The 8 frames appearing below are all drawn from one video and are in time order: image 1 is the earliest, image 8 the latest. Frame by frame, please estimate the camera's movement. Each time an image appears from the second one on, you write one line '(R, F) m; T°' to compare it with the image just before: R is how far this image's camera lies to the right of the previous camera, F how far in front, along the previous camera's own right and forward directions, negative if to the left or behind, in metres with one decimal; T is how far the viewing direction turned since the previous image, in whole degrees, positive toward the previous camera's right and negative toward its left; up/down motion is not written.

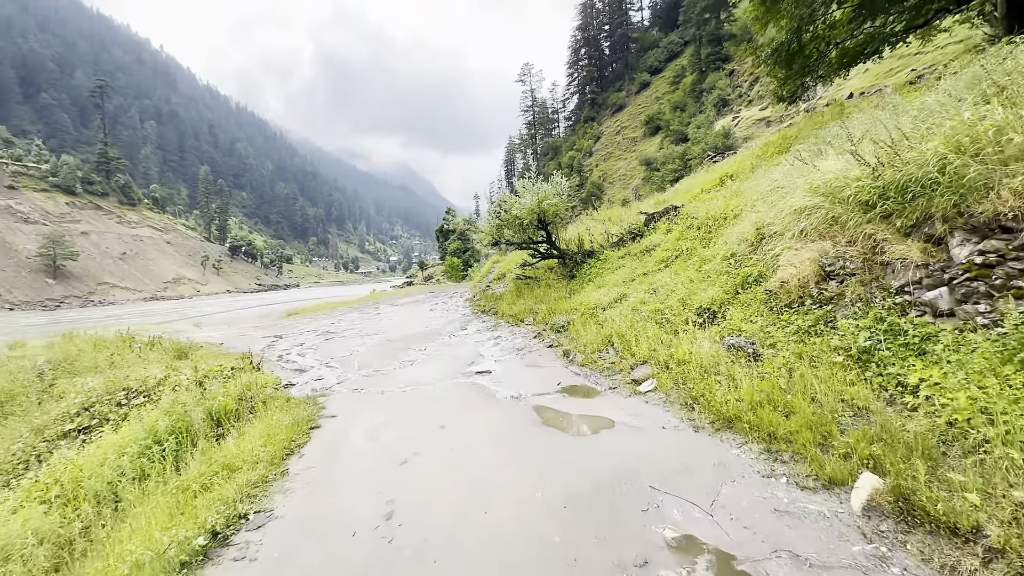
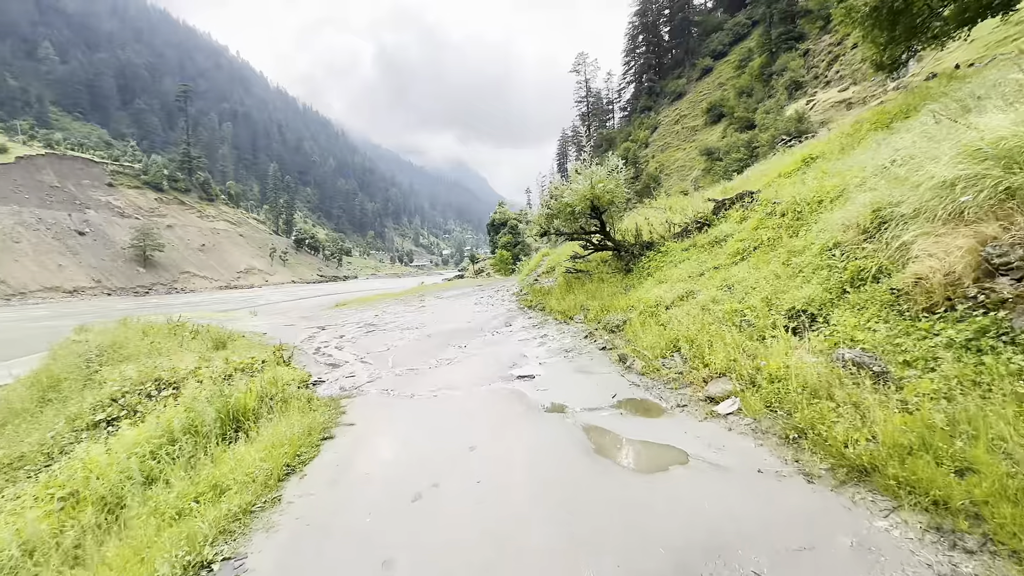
(0.0, +1.2) m; -6°
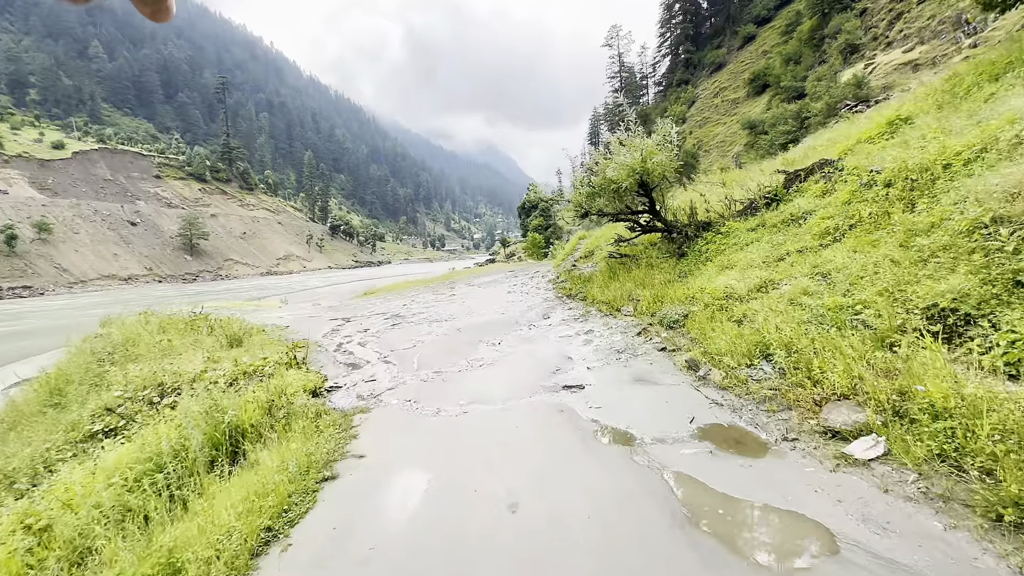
(-0.2, +1.4) m; -4°
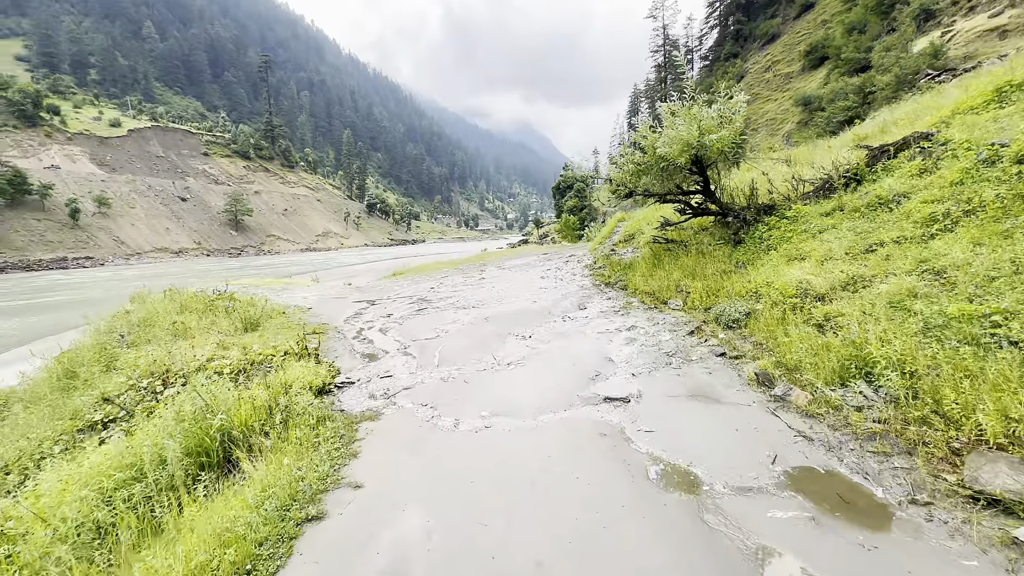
(0.0, +1.1) m; -4°
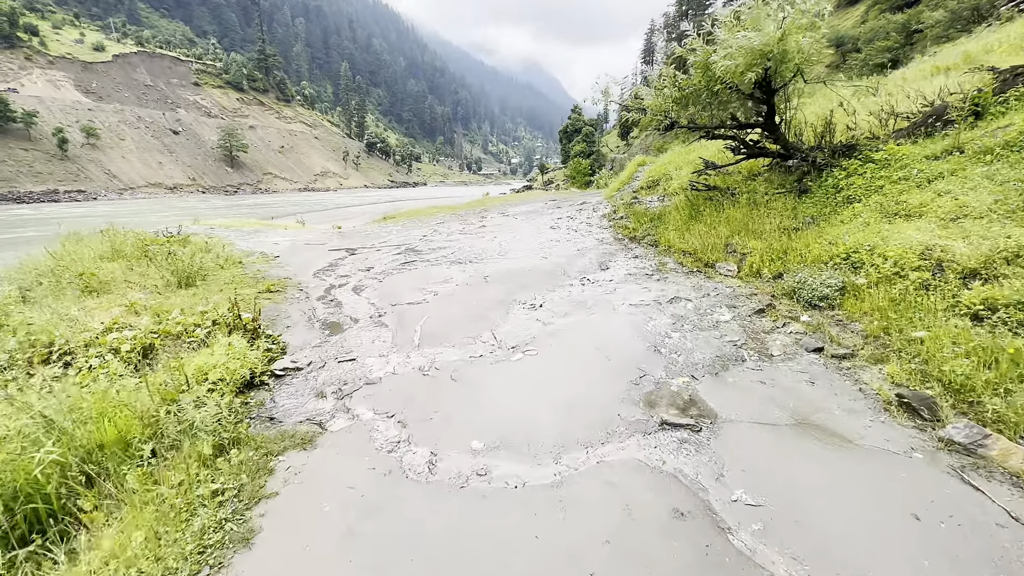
(-0.1, +2.2) m; 0°
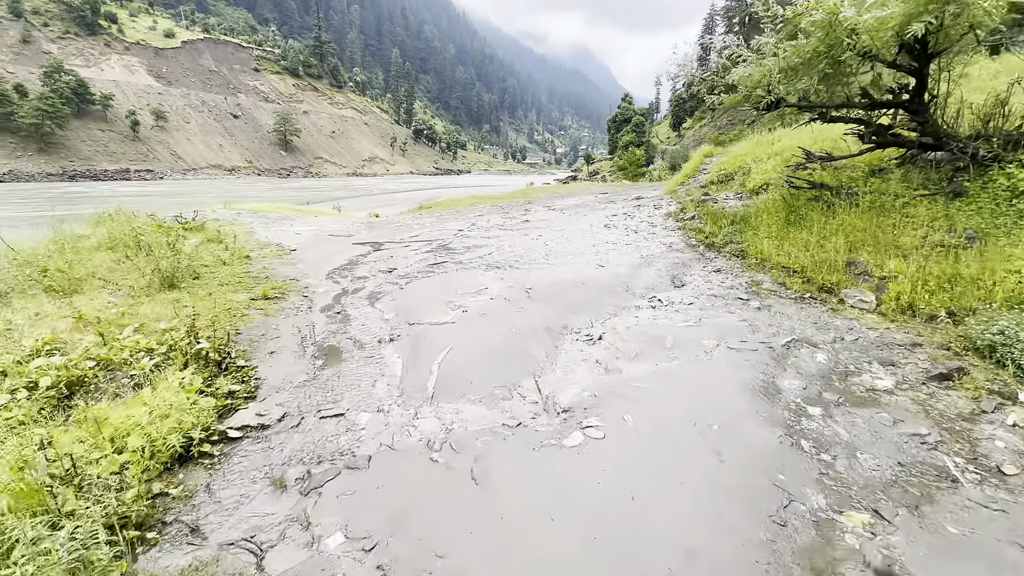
(-0.2, +1.7) m; -5°
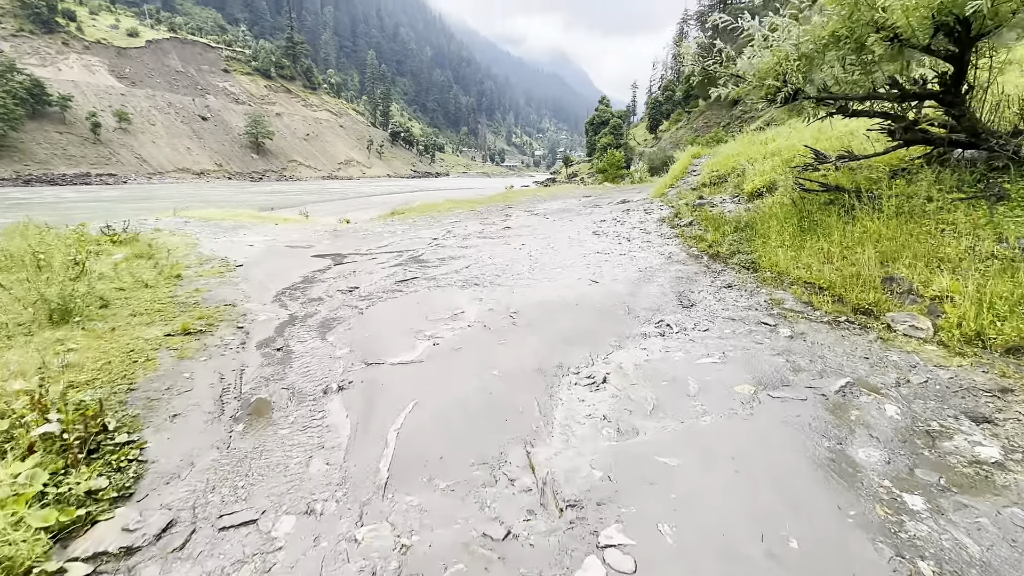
(0.0, +1.1) m; +3°
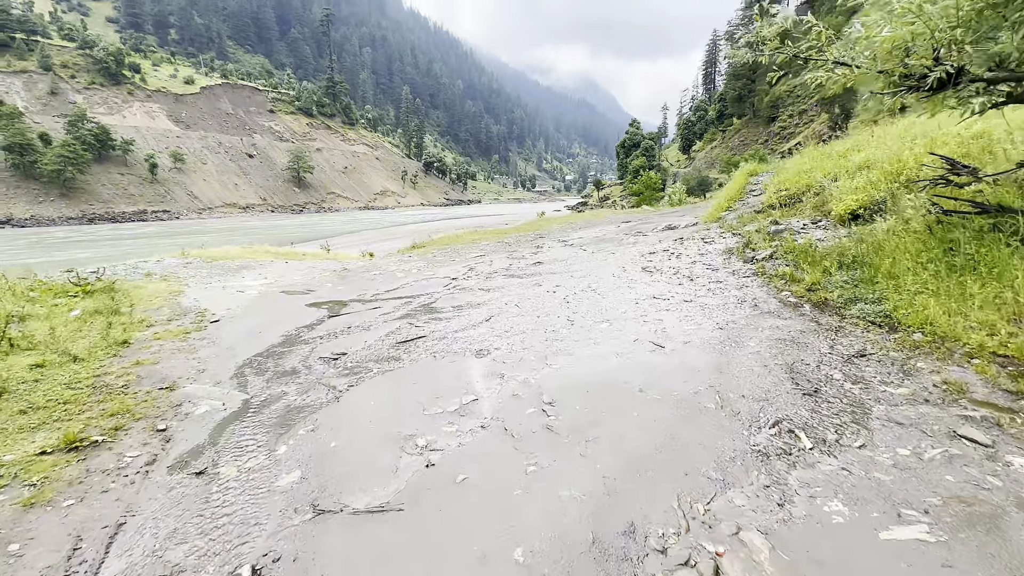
(0.0, +1.8) m; -4°
